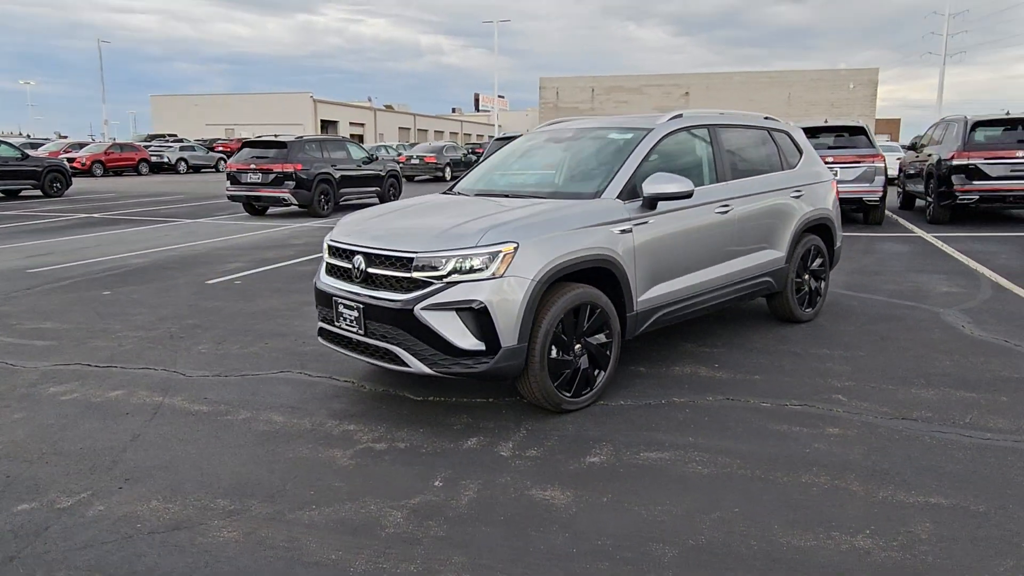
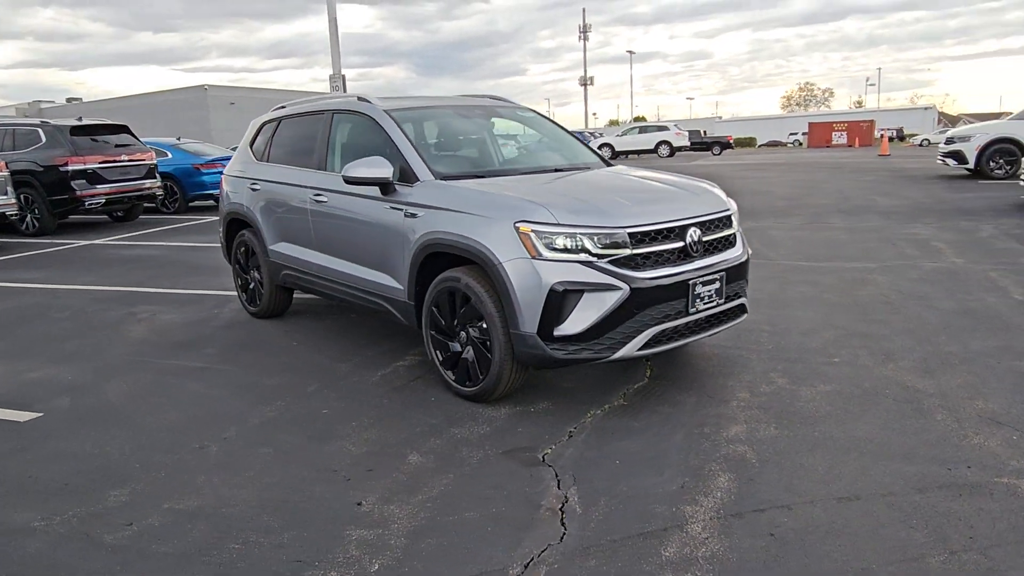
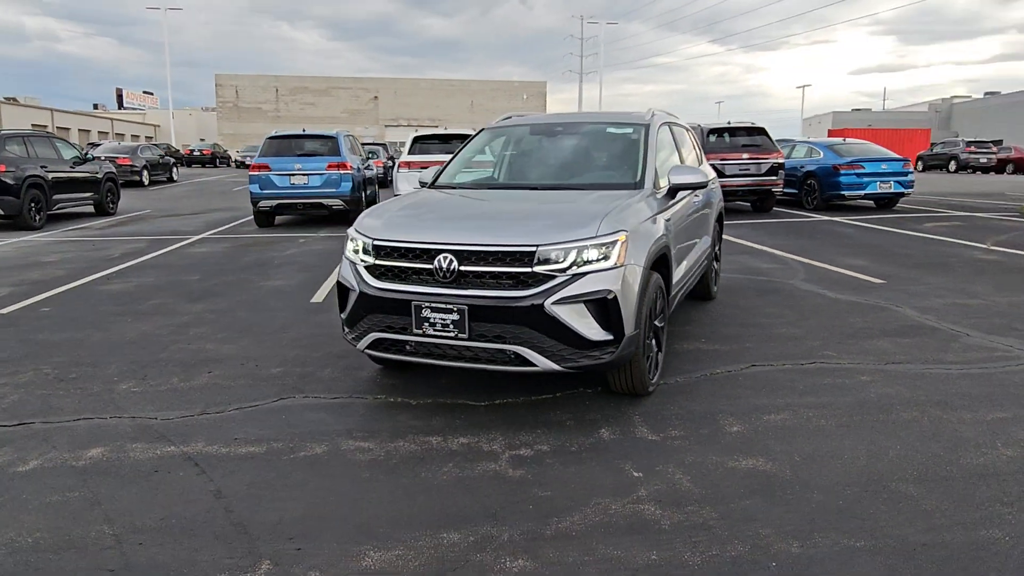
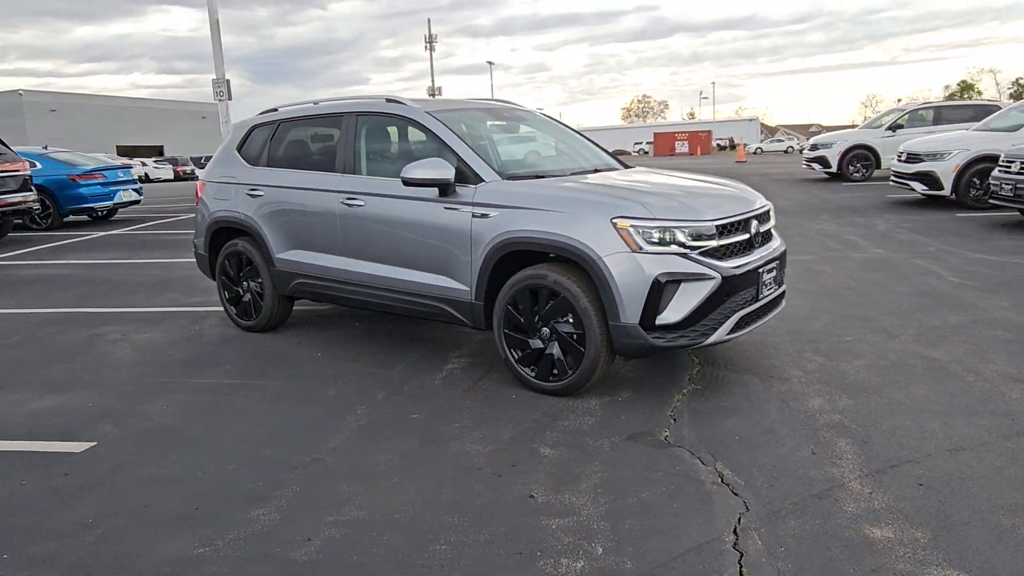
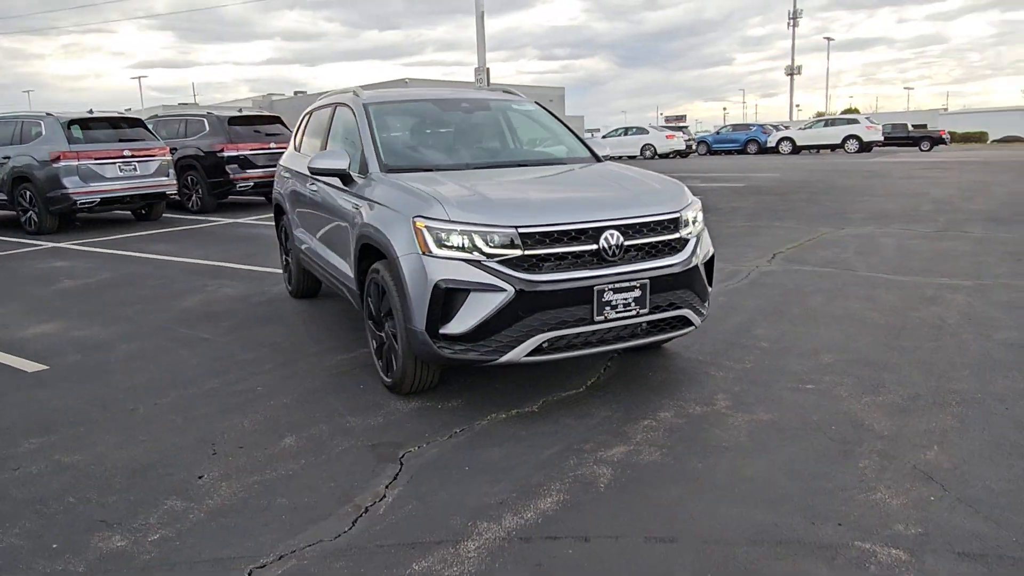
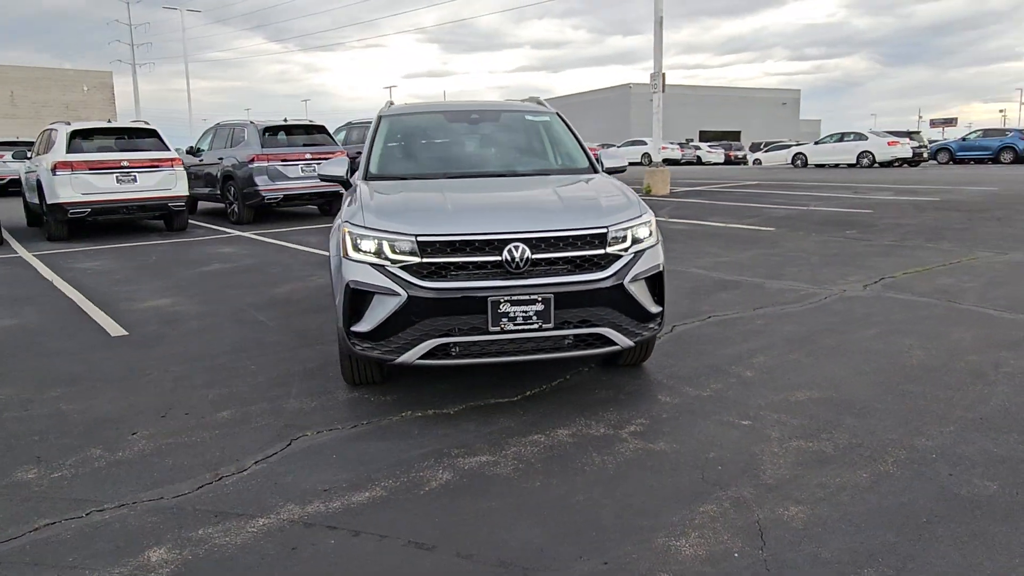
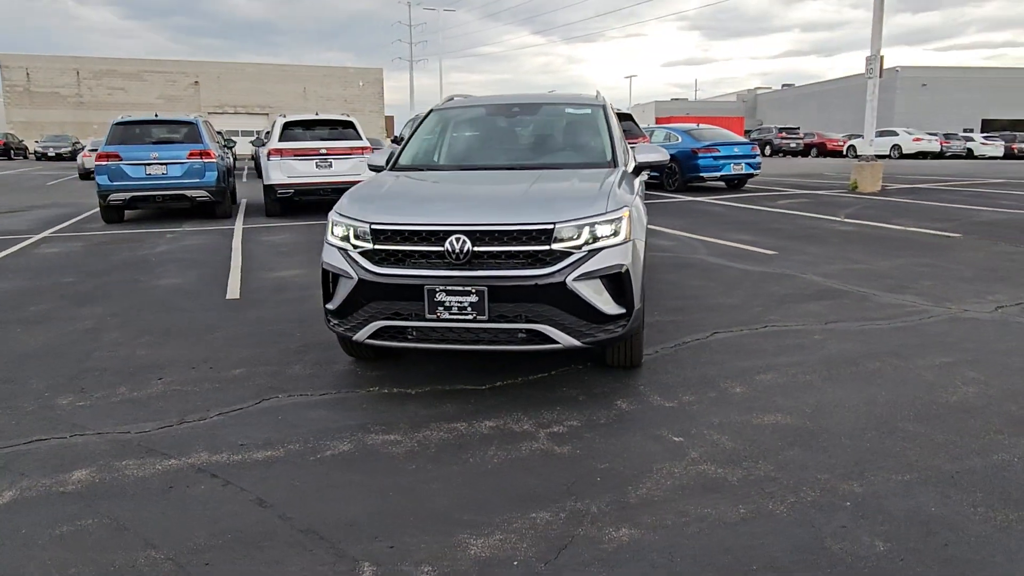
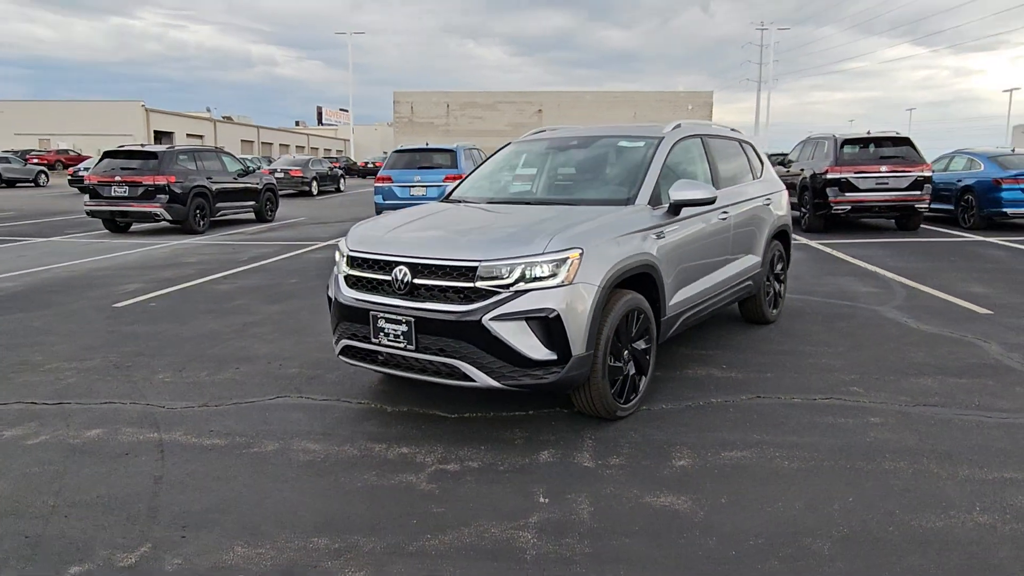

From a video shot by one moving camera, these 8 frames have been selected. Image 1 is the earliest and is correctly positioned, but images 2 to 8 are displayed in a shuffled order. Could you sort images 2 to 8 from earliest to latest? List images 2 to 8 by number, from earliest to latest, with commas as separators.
8, 3, 7, 6, 5, 2, 4
